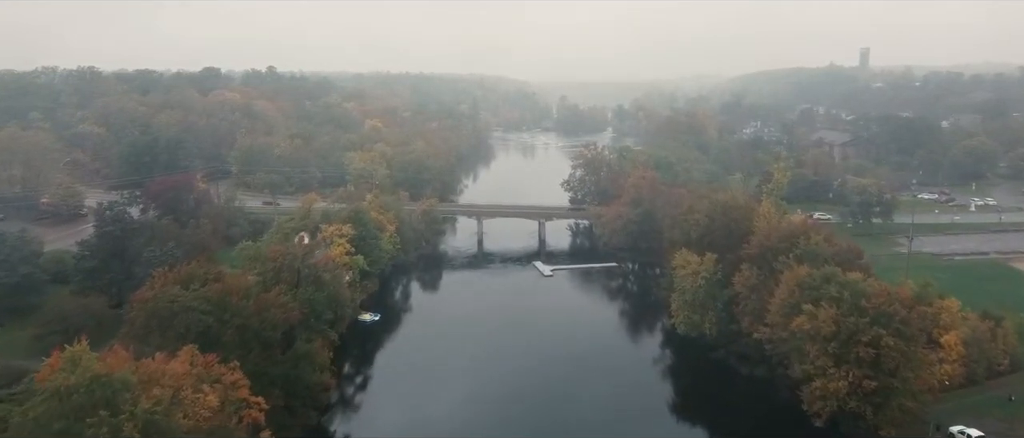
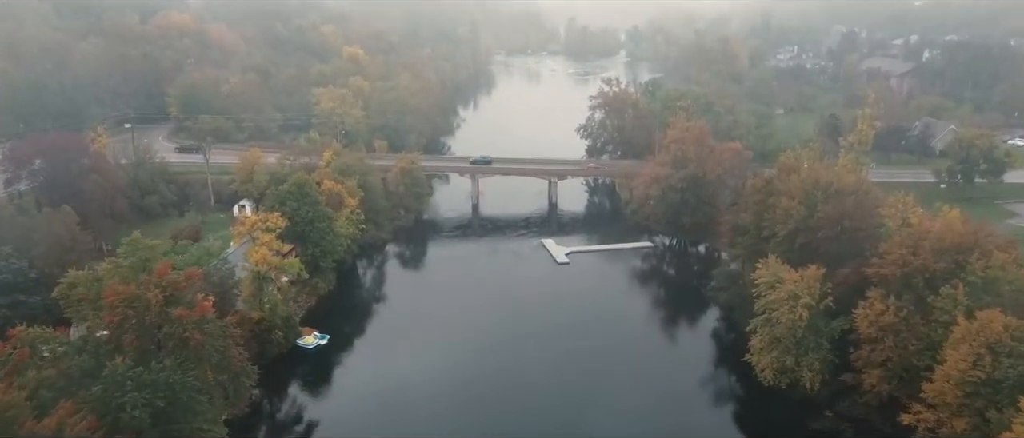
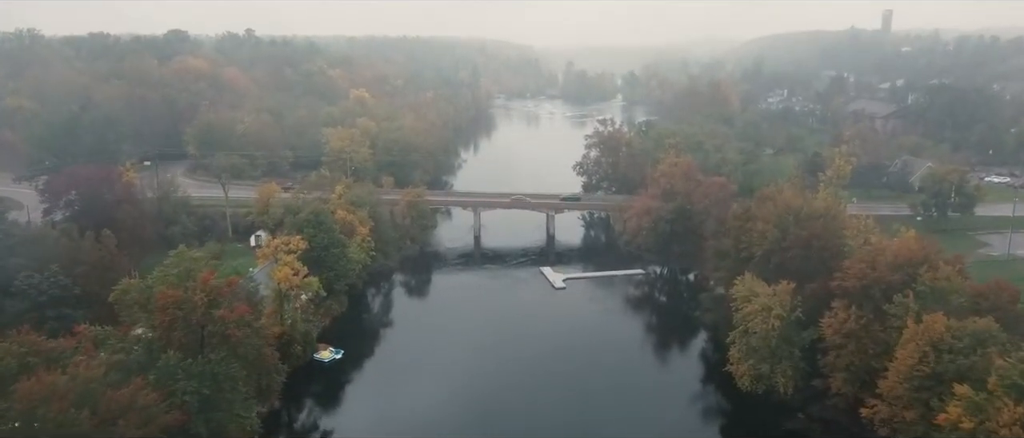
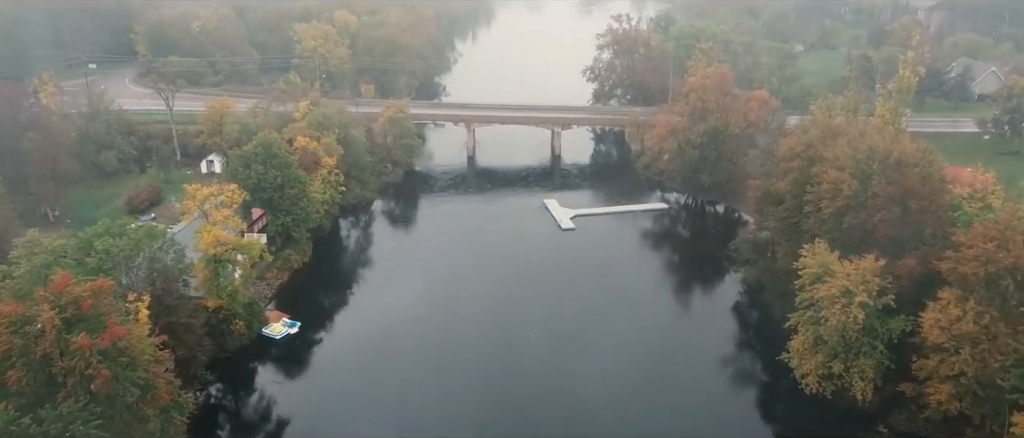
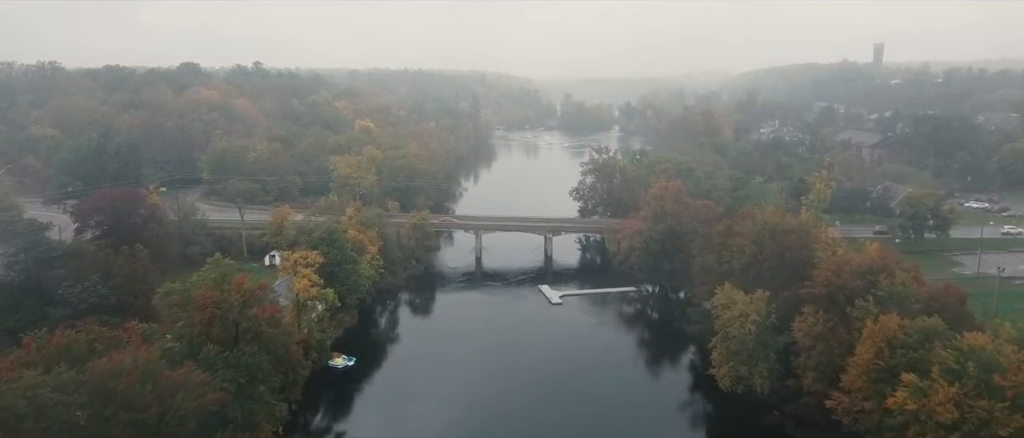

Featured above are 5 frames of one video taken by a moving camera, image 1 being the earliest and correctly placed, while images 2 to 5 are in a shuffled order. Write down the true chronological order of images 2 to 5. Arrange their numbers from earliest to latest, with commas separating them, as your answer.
5, 3, 2, 4
